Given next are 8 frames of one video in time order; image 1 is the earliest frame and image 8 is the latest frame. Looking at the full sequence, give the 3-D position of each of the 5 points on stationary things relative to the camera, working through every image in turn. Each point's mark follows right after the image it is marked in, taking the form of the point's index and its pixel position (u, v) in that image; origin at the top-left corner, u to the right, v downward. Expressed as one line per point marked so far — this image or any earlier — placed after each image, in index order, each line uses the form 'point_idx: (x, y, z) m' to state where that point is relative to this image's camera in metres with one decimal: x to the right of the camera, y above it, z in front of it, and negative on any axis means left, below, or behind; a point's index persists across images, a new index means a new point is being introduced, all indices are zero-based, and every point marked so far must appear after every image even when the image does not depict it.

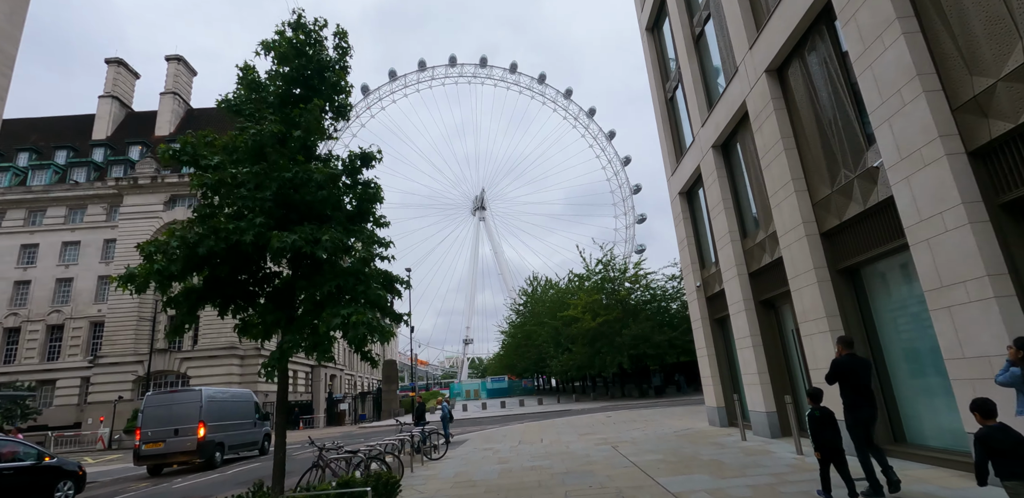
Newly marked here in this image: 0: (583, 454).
0: (+1.8, -5.1, +12.9) m
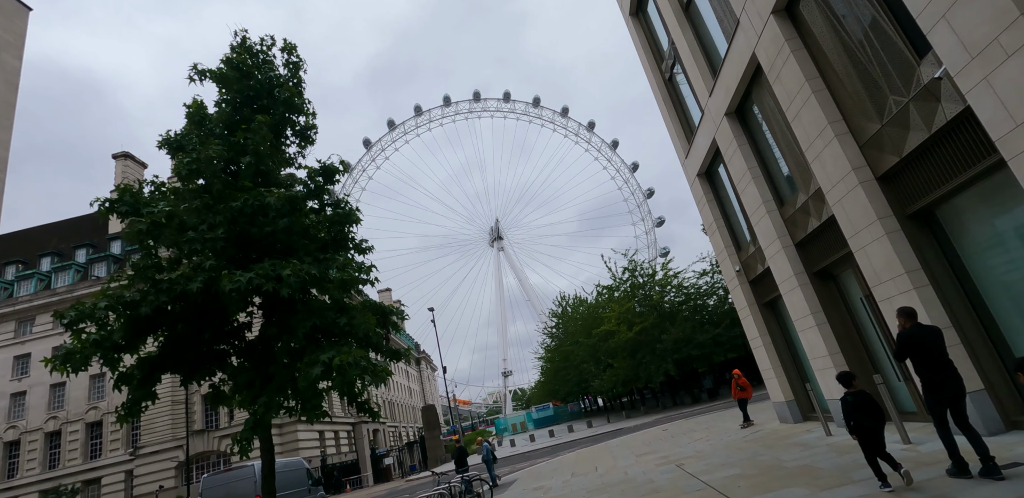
0: (+2.9, -5.0, +11.2) m
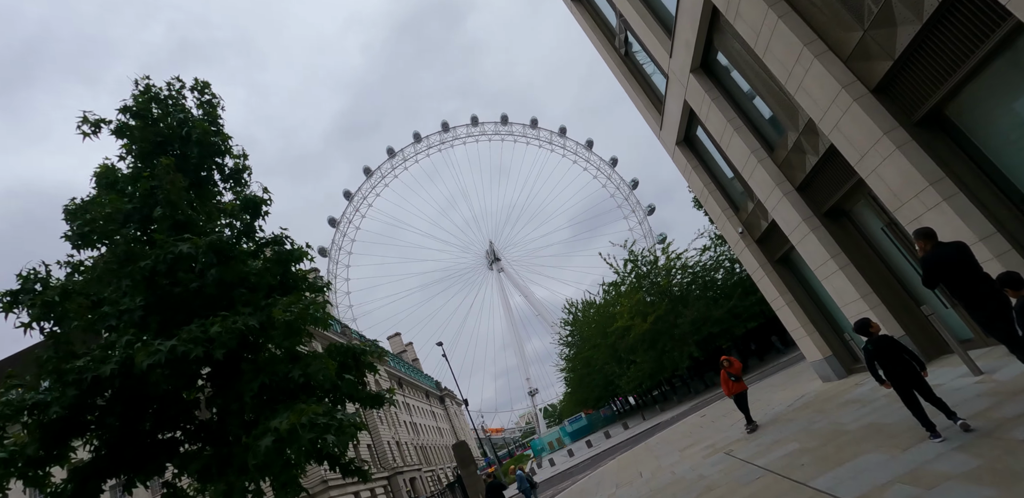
0: (+3.5, -4.4, +10.0) m
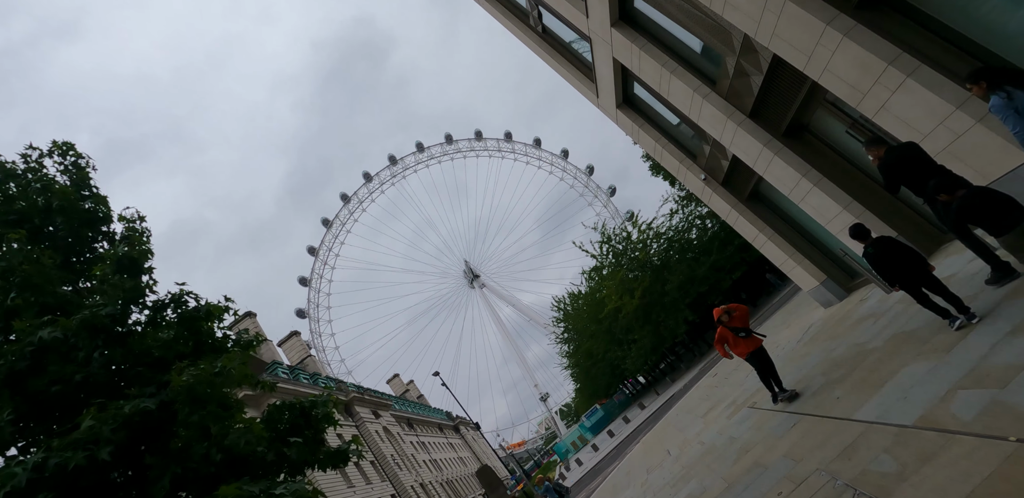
0: (+3.8, -3.4, +9.2) m
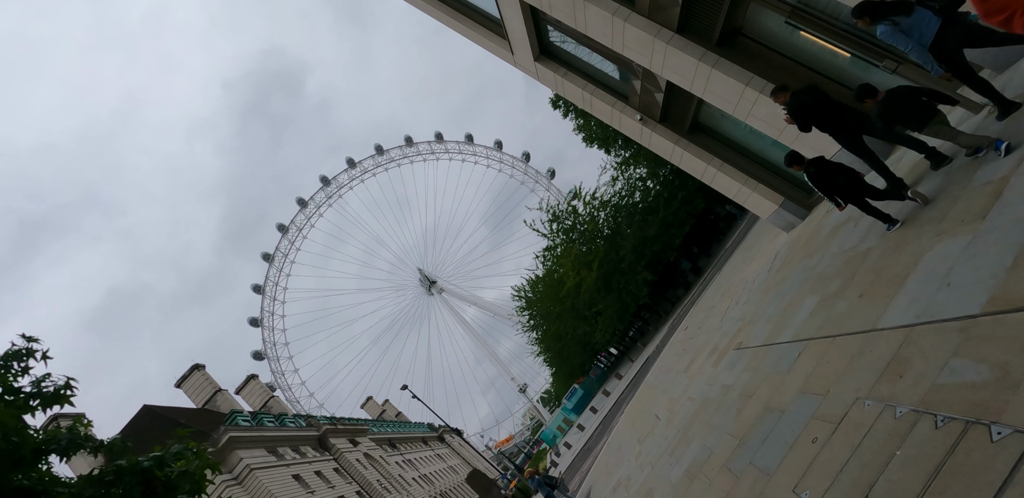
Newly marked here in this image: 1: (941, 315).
0: (+3.2, -2.2, +8.1) m
1: (+3.0, -0.5, +3.7) m
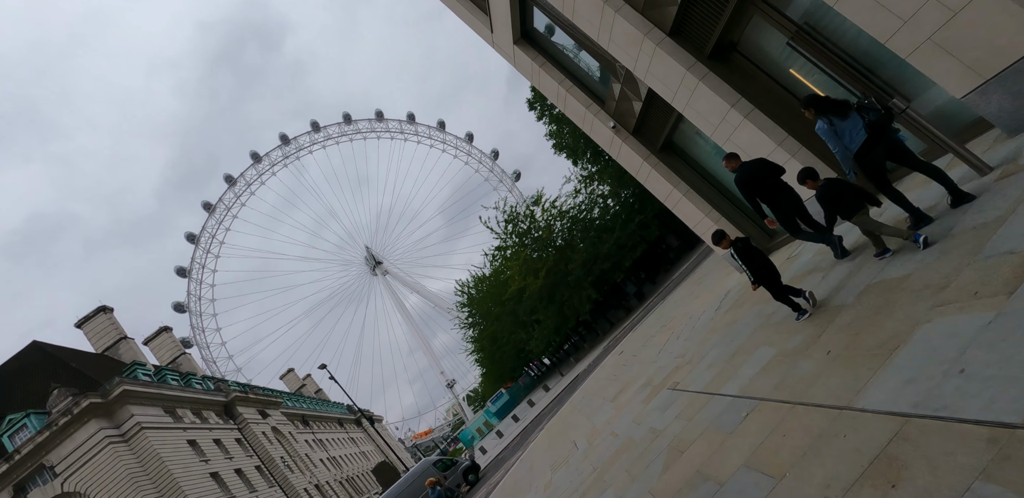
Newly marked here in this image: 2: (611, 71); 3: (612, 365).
0: (+1.9, -2.6, +7.2) m
1: (+2.3, -0.9, +2.8) m
2: (+2.2, +3.8, +11.3) m
3: (+3.3, -3.8, +17.2) m
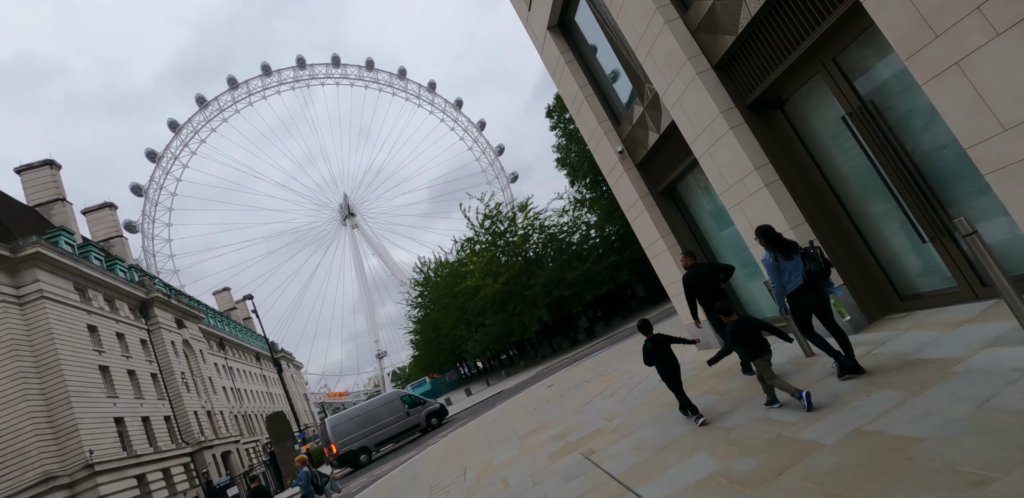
0: (+0.3, -3.0, +5.9) m
1: (+1.5, -1.5, +1.6) m
2: (+2.5, +3.1, +10.1) m
3: (+0.7, -4.5, +16.0) m
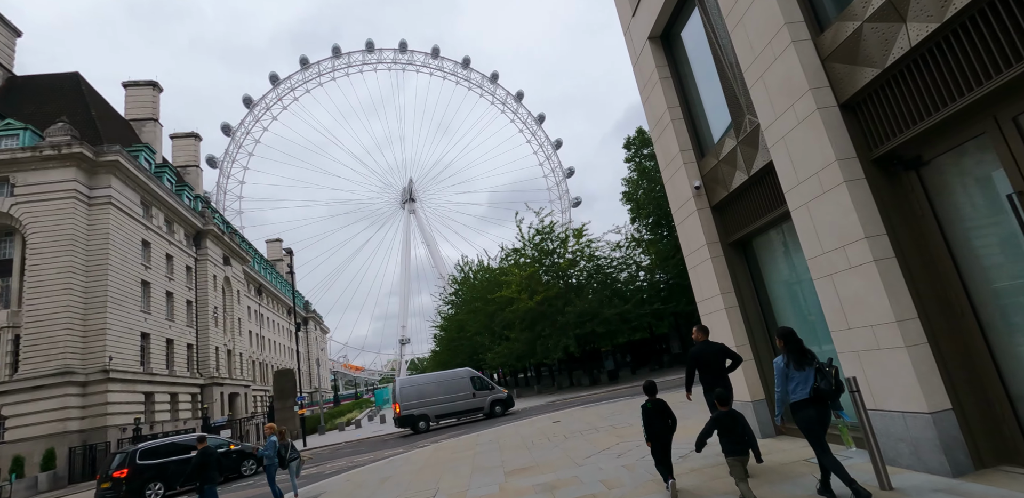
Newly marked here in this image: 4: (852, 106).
0: (-0.2, -3.0, +4.7) m
1: (+1.0, -1.7, +0.3) m
2: (+3.8, +2.1, +8.8) m
3: (+0.7, -5.0, +14.6) m
4: (+4.0, +1.7, +6.2) m
